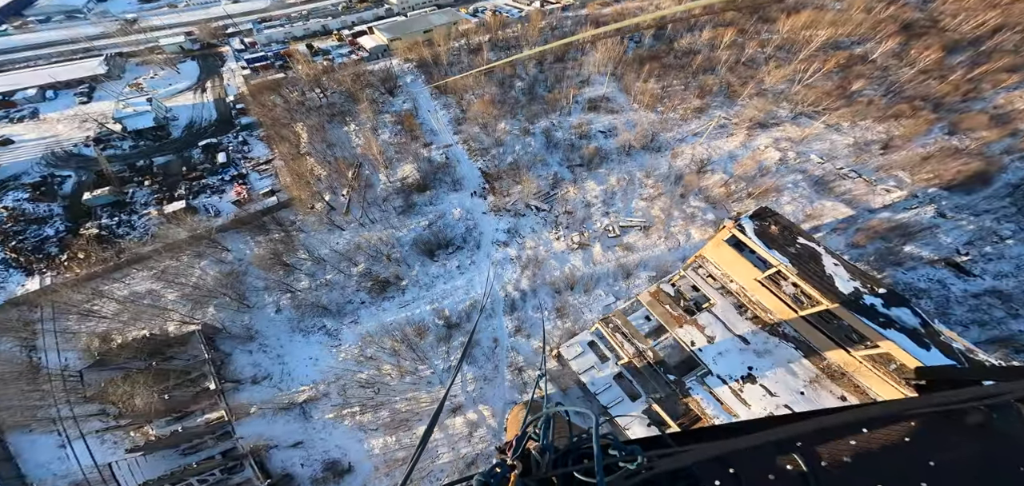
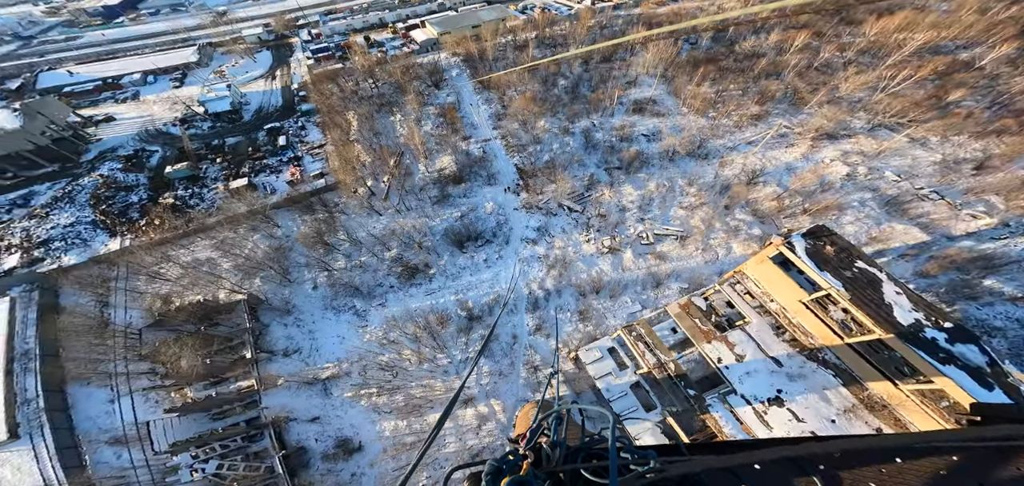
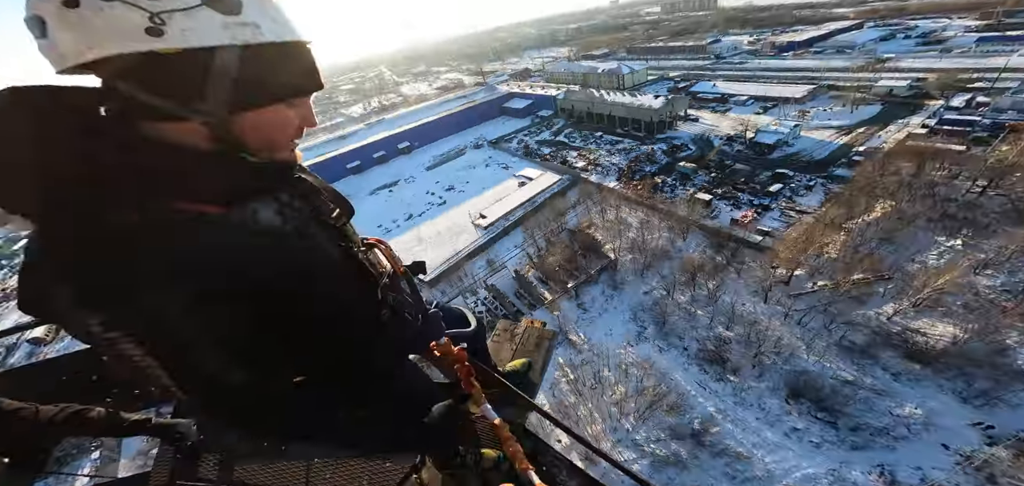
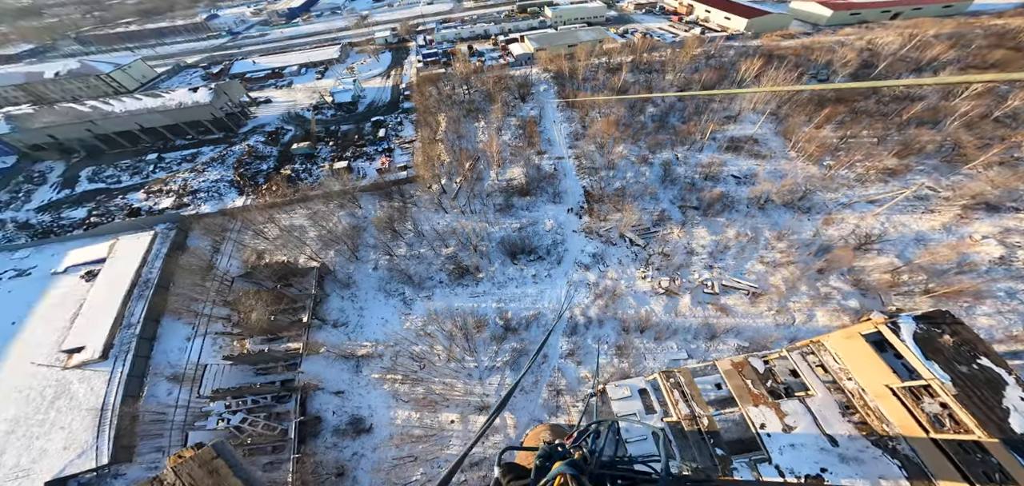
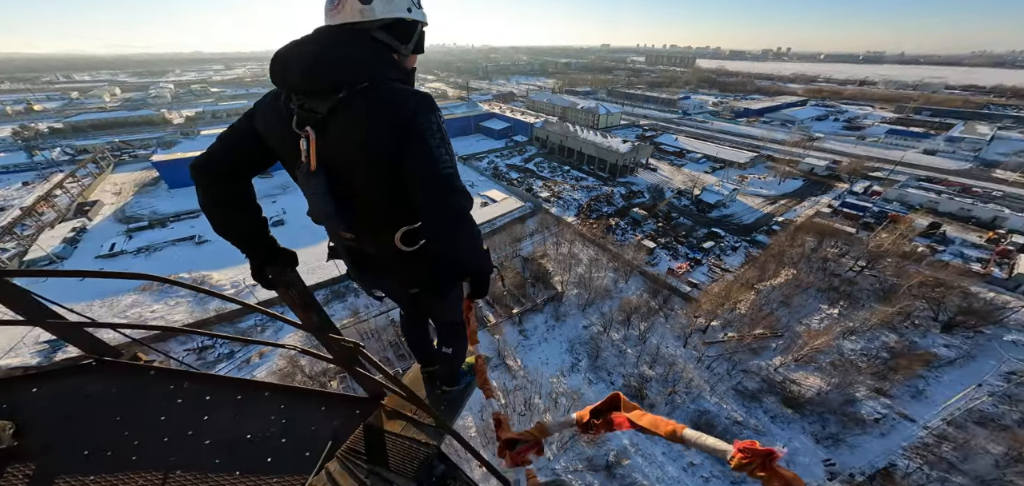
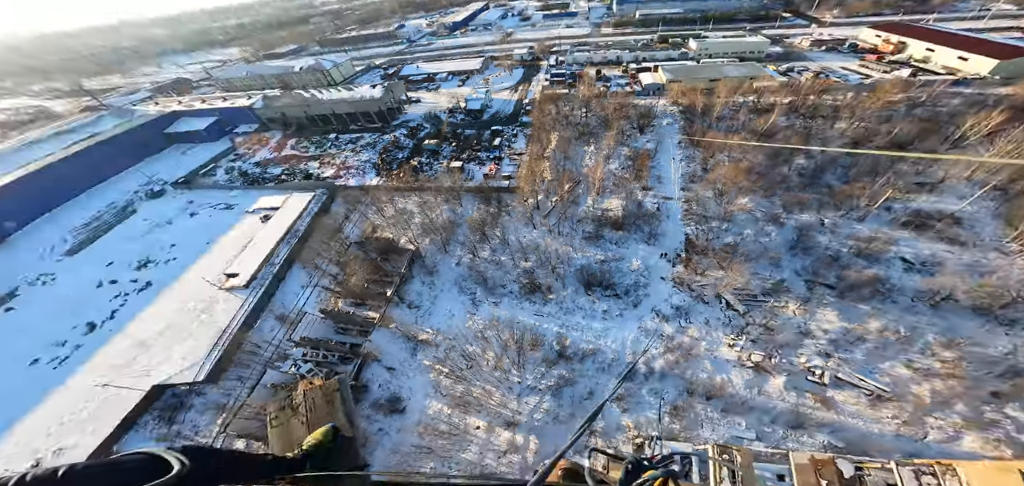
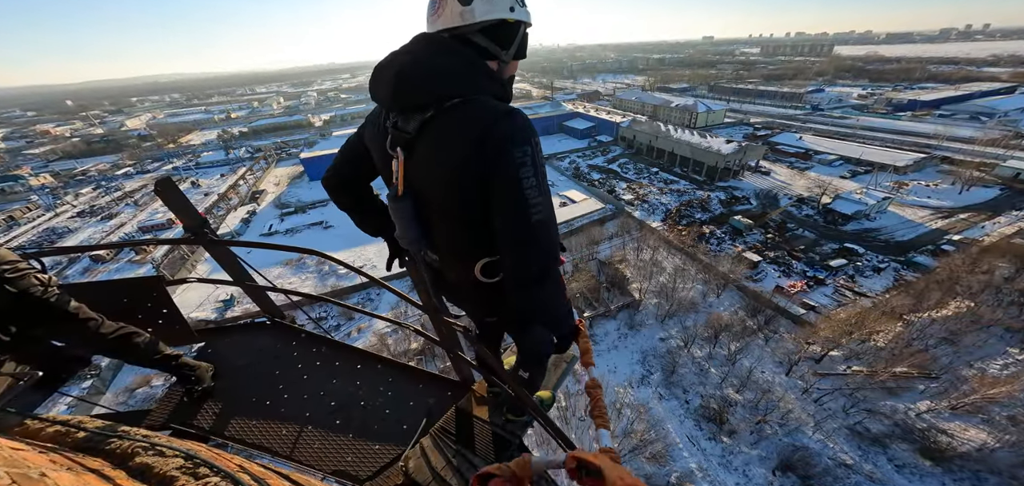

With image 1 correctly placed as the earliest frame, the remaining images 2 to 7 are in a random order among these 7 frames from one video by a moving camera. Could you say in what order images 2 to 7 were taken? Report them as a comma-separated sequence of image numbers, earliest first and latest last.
2, 4, 6, 3, 7, 5
